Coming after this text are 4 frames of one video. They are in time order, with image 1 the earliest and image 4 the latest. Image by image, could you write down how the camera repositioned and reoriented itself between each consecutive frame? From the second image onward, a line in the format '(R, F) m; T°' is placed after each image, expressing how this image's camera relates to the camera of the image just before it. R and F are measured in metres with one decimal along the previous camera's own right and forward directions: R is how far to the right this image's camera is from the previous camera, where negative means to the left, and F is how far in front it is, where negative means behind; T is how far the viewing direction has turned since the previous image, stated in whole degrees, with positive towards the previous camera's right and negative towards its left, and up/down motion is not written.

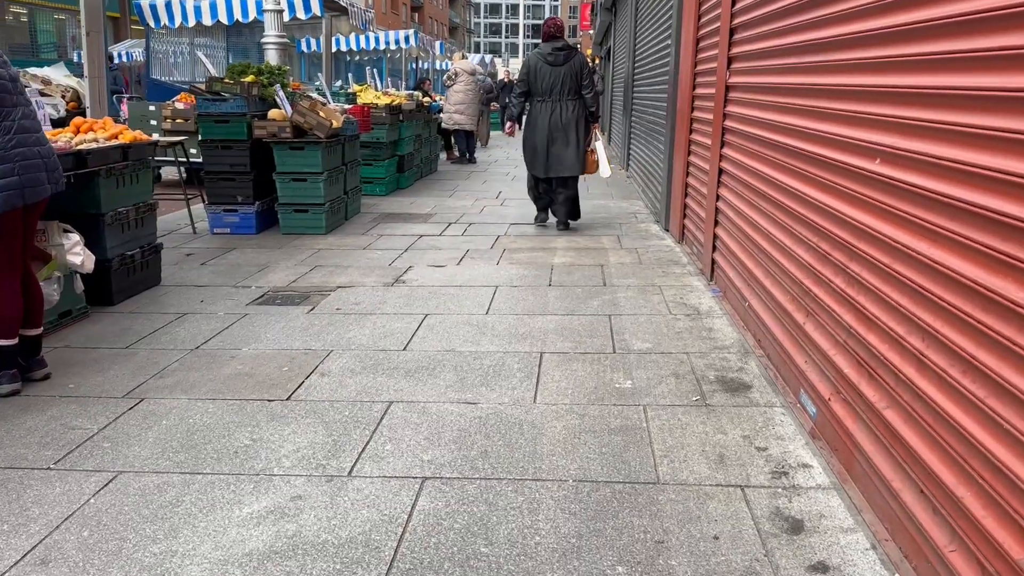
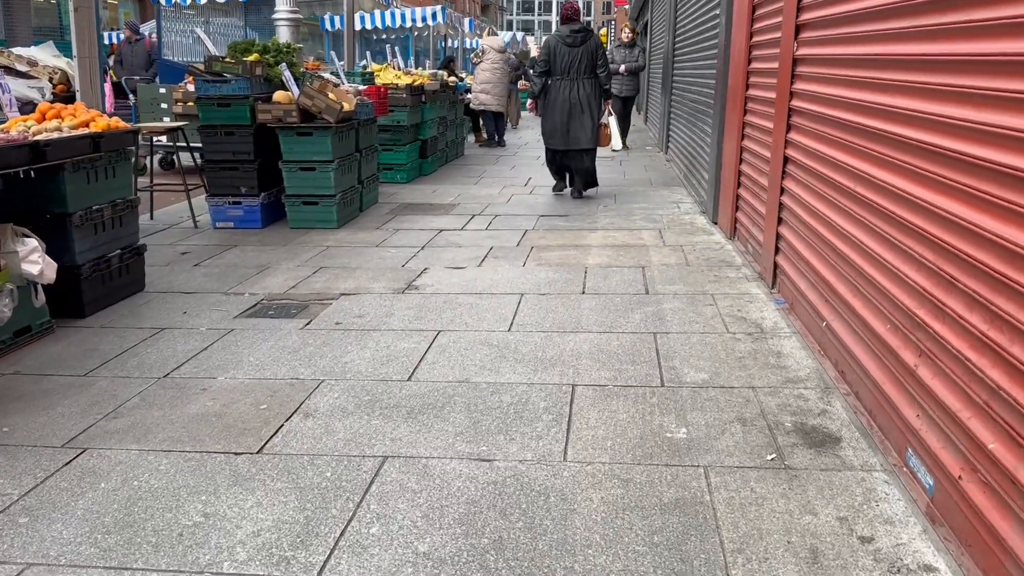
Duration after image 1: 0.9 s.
(0.0, +0.8) m; -2°
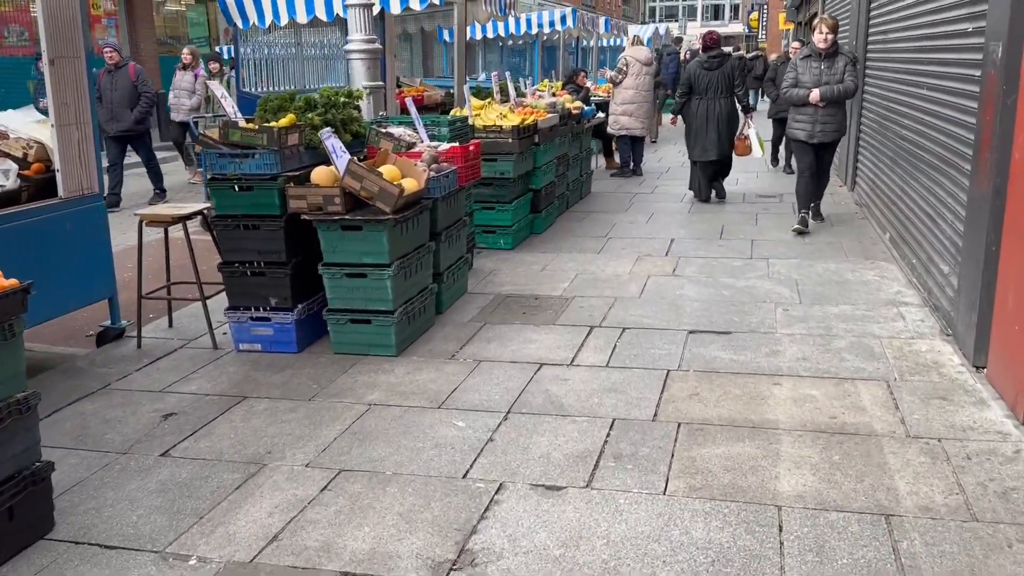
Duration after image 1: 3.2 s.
(0.0, +2.4) m; -10°
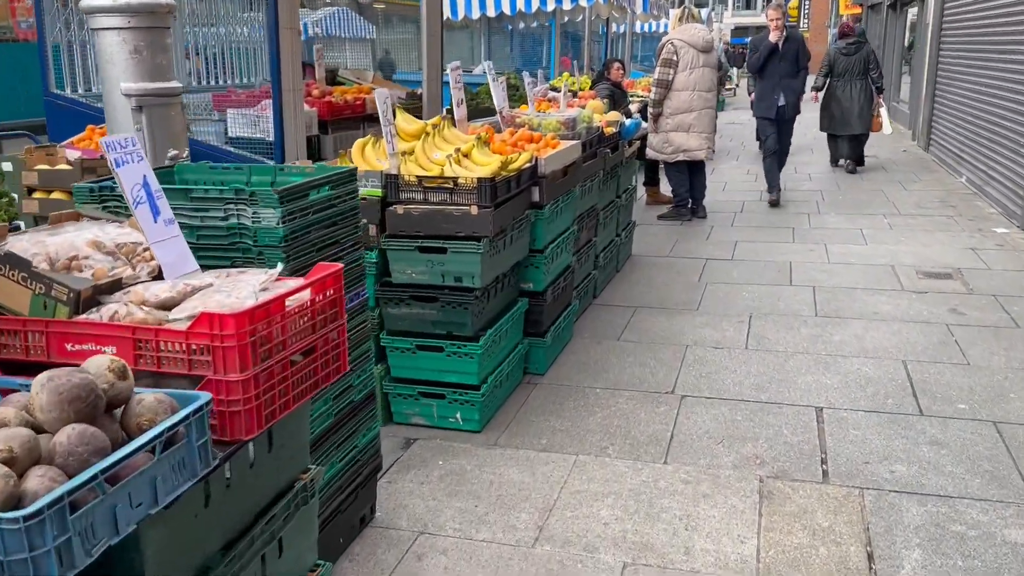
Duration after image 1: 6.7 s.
(+0.3, +4.4) m; -2°
